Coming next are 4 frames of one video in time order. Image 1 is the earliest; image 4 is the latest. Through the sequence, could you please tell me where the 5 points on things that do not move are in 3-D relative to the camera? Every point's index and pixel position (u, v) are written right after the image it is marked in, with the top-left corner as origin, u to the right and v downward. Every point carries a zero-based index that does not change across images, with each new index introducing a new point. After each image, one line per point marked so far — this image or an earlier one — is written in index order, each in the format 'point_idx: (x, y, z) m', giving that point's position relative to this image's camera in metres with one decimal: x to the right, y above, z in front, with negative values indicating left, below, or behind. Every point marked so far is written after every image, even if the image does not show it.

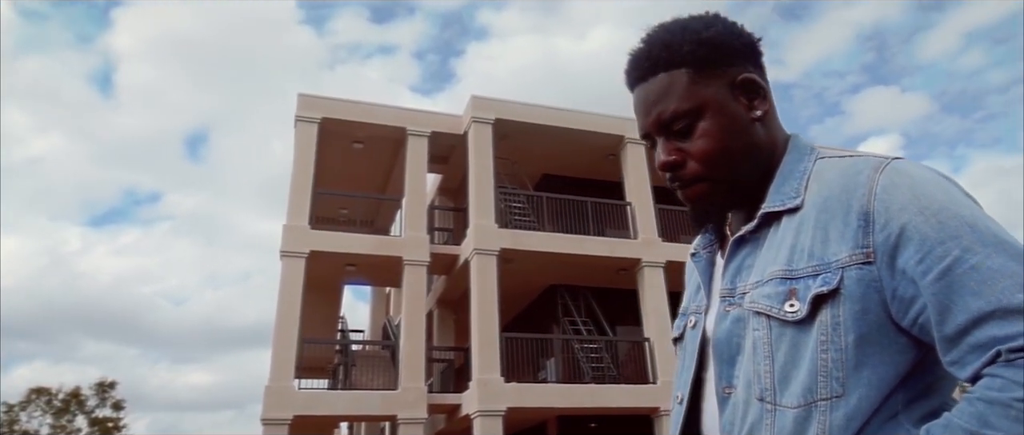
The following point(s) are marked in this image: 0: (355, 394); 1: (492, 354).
0: (-2.7, -2.9, +11.2) m
1: (-1.0, -2.5, +12.8) m
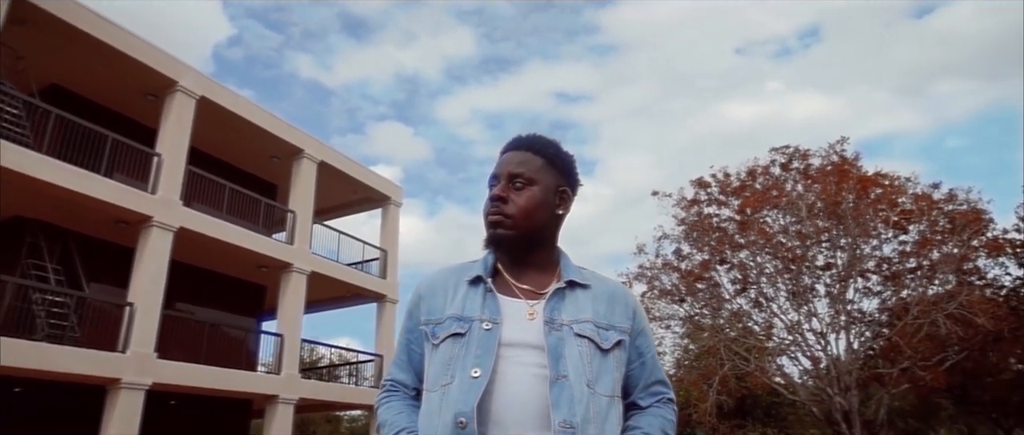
0: (-0.9, -3.2, +11.5) m
1: (+1.2, -2.9, +12.7) m
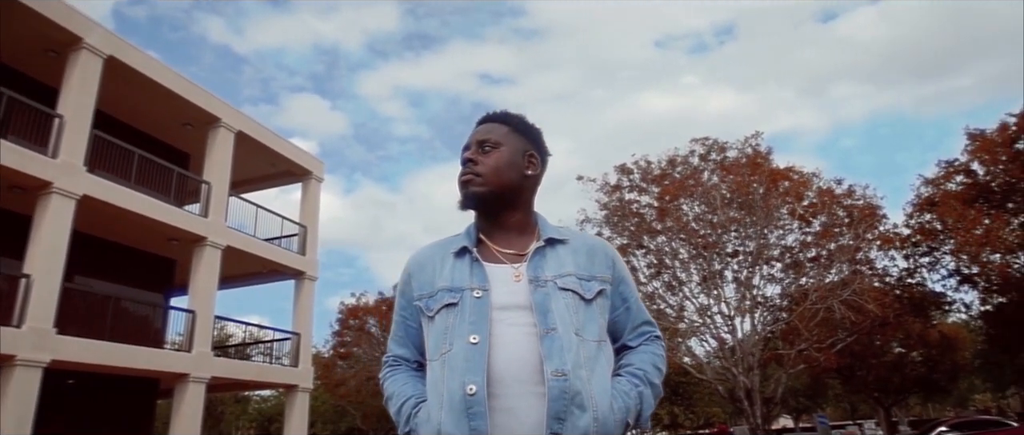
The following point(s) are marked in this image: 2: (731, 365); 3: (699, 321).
0: (-2.2, -2.8, +11.5) m
1: (-0.2, -2.6, +12.9) m
2: (+6.2, -4.2, +19.0) m
3: (+5.4, -3.0, +19.3) m
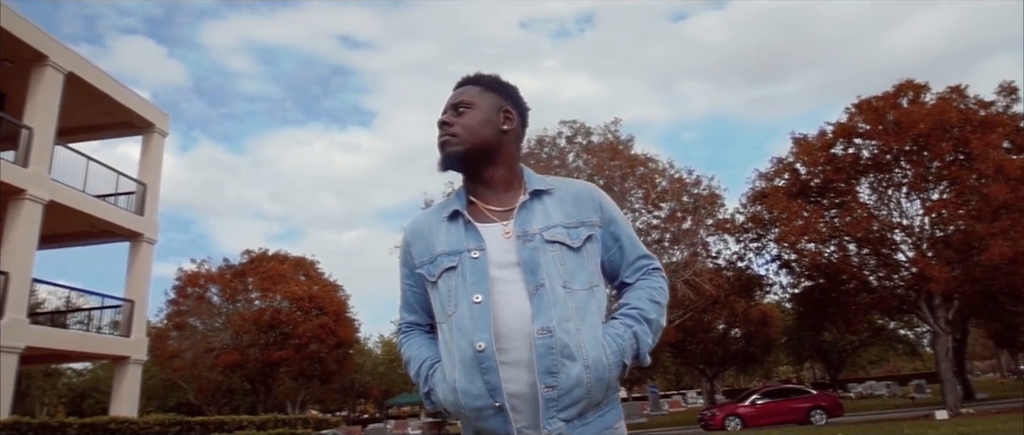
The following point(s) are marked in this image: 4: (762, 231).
0: (-4.3, -2.2, +10.9) m
1: (-2.8, -2.0, +12.8) m
2: (+2.1, -3.6, +20.2) m
3: (+1.3, -2.4, +20.2) m
4: (+7.4, -0.4, +19.7) m
